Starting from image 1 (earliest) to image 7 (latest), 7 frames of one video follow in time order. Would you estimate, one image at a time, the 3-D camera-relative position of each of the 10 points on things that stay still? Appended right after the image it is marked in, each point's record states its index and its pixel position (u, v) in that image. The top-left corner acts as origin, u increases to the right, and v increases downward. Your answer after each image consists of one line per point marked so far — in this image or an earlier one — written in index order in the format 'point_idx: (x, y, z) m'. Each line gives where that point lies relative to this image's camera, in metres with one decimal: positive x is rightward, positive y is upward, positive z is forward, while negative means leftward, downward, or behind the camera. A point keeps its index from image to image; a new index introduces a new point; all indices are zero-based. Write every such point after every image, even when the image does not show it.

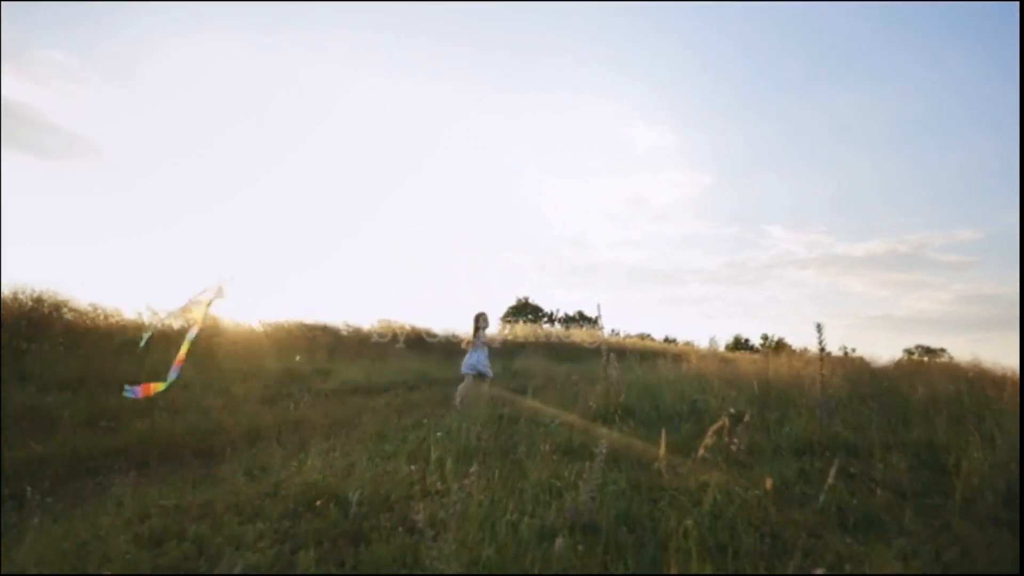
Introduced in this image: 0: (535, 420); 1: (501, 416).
0: (+0.3, -1.6, +10.6) m
1: (-0.1, -1.7, +11.1) m
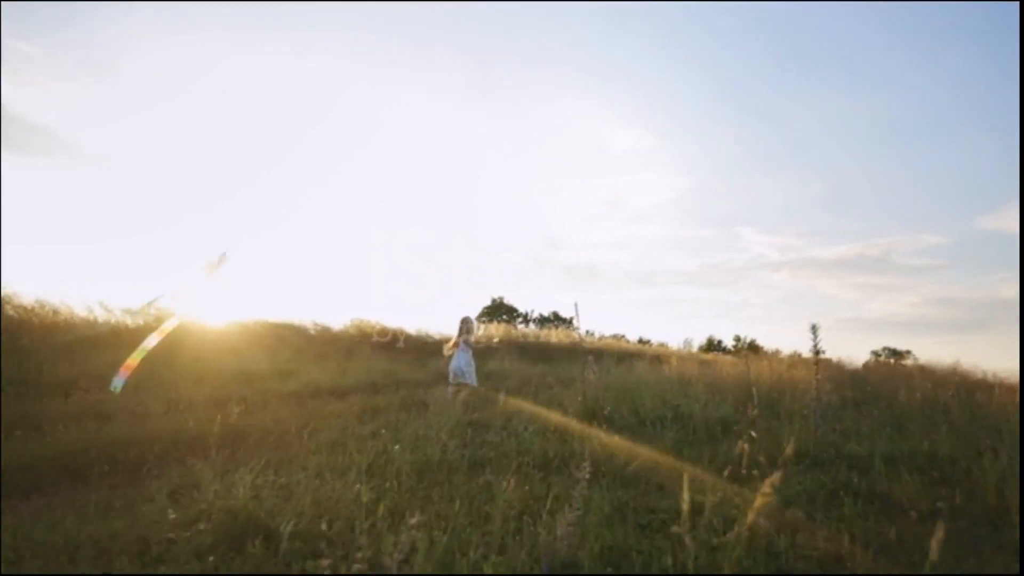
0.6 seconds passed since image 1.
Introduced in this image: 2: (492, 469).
0: (0.0, -1.6, +9.8) m
1: (-0.4, -1.6, +10.3) m
2: (-0.2, -1.6, +7.2) m
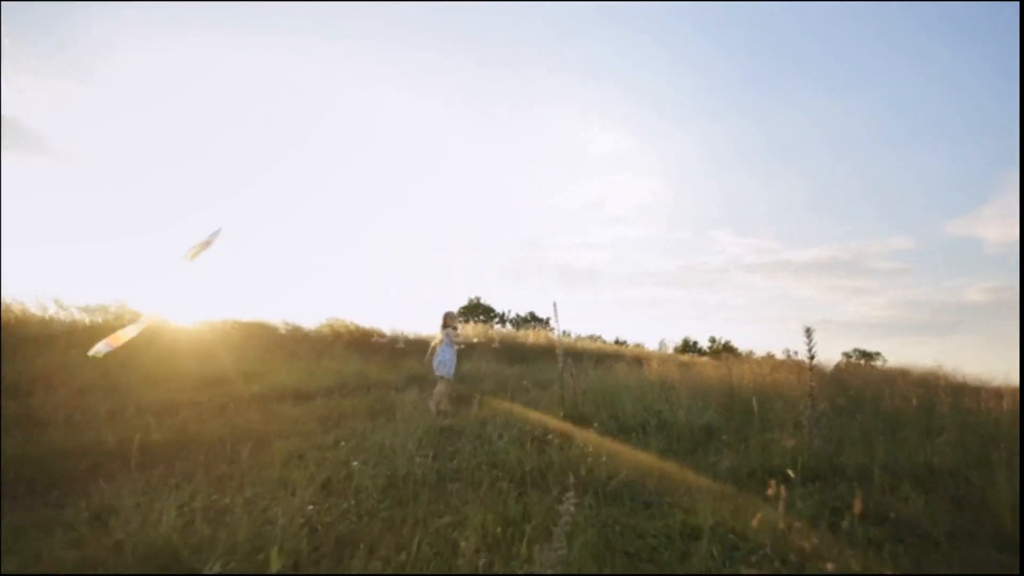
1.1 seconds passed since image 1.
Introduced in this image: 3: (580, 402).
0: (-0.3, -1.6, +9.2) m
1: (-0.7, -1.6, +9.7) m
2: (-0.4, -1.5, +6.6) m
3: (+1.0, -1.7, +12.9) m
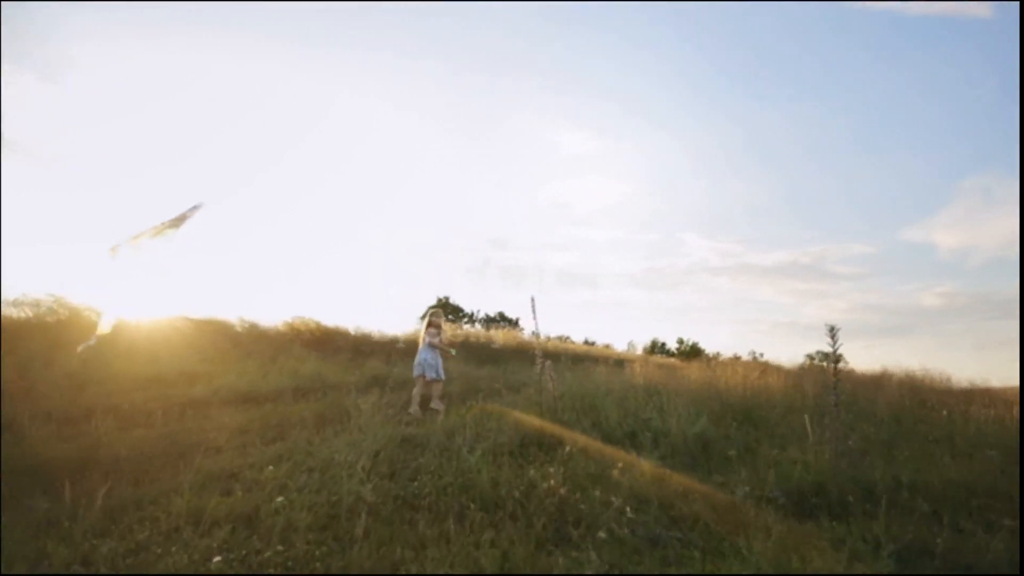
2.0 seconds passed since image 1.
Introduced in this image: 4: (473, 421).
0: (-0.6, -1.5, +8.0) m
1: (-1.0, -1.5, +8.5) m
2: (-0.5, -1.4, +5.4) m
3: (+0.6, -1.6, +11.8) m
4: (-0.5, -1.6, +10.4) m
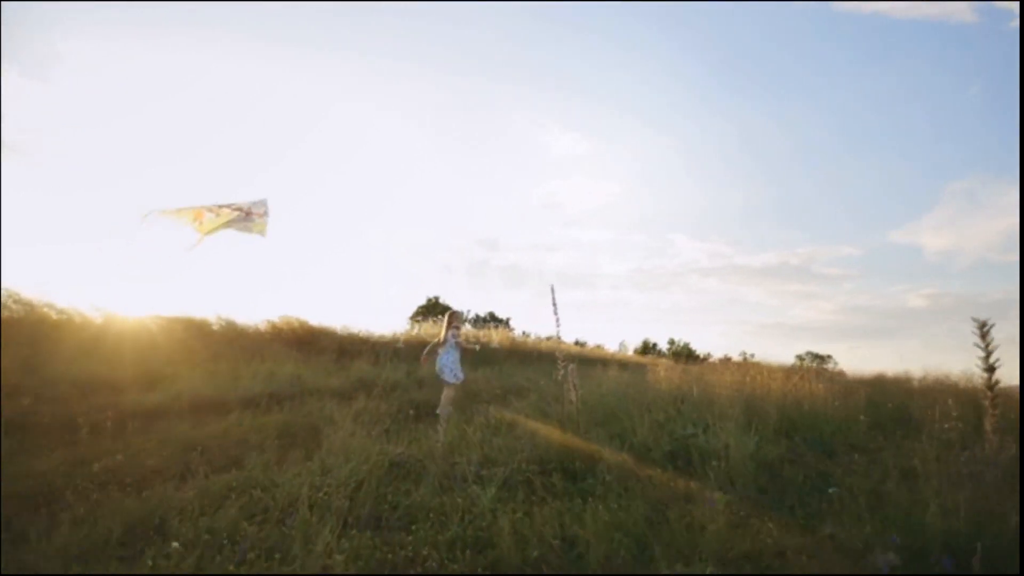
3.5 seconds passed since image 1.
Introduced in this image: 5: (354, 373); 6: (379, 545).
0: (-0.4, -1.4, +6.3) m
1: (-0.9, -1.4, +6.8) m
2: (-0.4, -1.3, +3.7) m
3: (+0.7, -1.5, +10.1) m
4: (-0.3, -1.5, +8.7) m
5: (-2.7, -1.4, +14.3) m
6: (-0.7, -1.3, +4.5) m
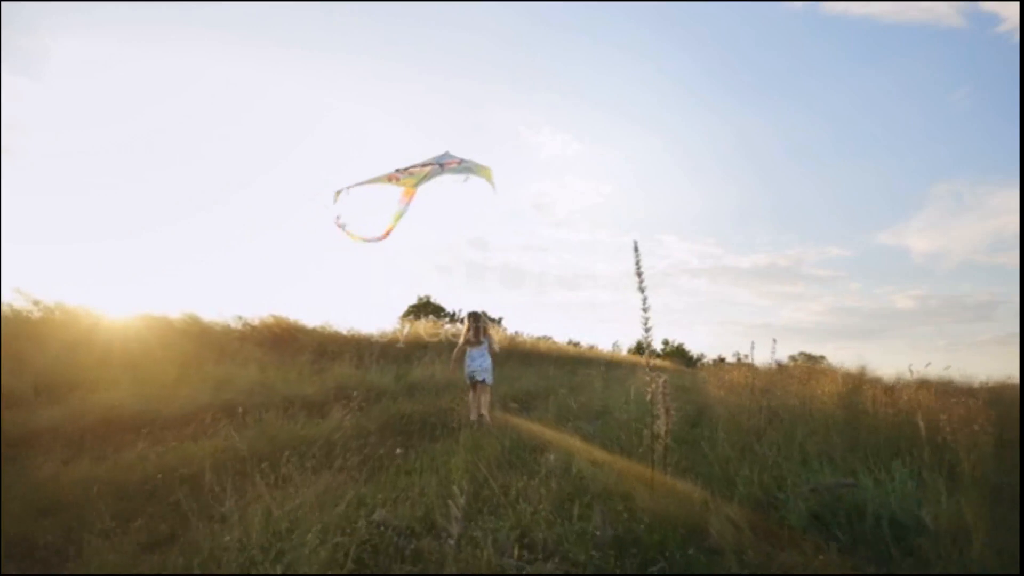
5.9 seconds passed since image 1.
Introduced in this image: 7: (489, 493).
0: (-0.1, -1.2, +3.3) m
1: (-0.6, -1.2, +3.9) m
2: (0.0, -1.1, +0.8) m
3: (+1.0, -1.3, +7.2) m
4: (-0.1, -1.3, +5.7) m
5: (-2.5, -1.2, +11.4) m
6: (-0.4, -1.1, +1.6) m
7: (-0.2, -1.3, +4.8) m
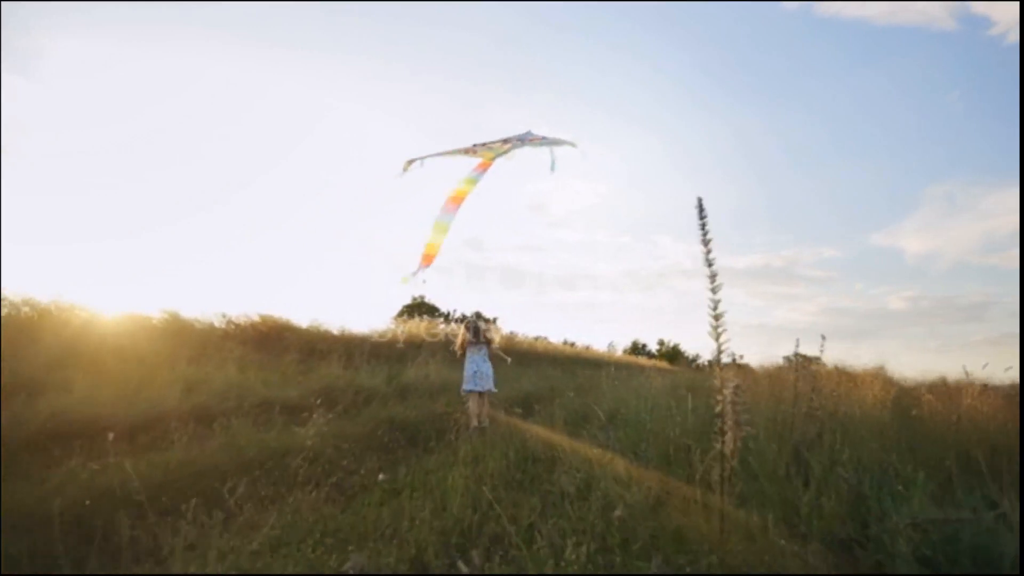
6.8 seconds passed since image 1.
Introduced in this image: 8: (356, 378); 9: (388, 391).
0: (-0.1, -1.1, +2.2) m
1: (-0.5, -1.1, +2.7) m
2: (+0.1, -1.0, -0.4) m
3: (+1.0, -1.2, +6.0) m
4: (0.0, -1.2, +4.6) m
5: (-2.4, -1.1, +10.2) m
6: (-0.3, -1.0, +0.4) m
7: (-0.1, -1.2, +3.6) m
8: (-2.0, -1.1, +10.5) m
9: (-1.6, -1.3, +10.6) m
